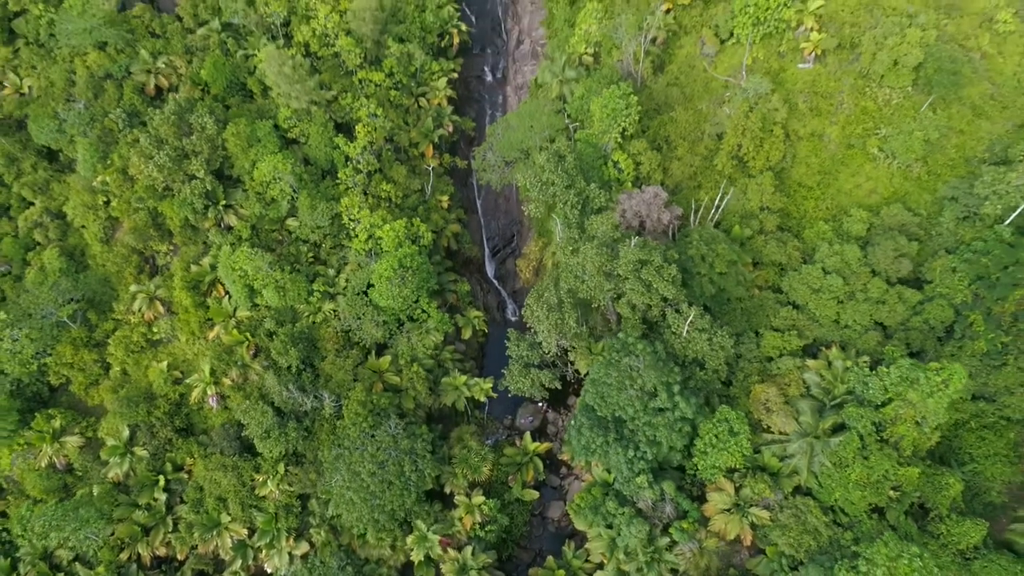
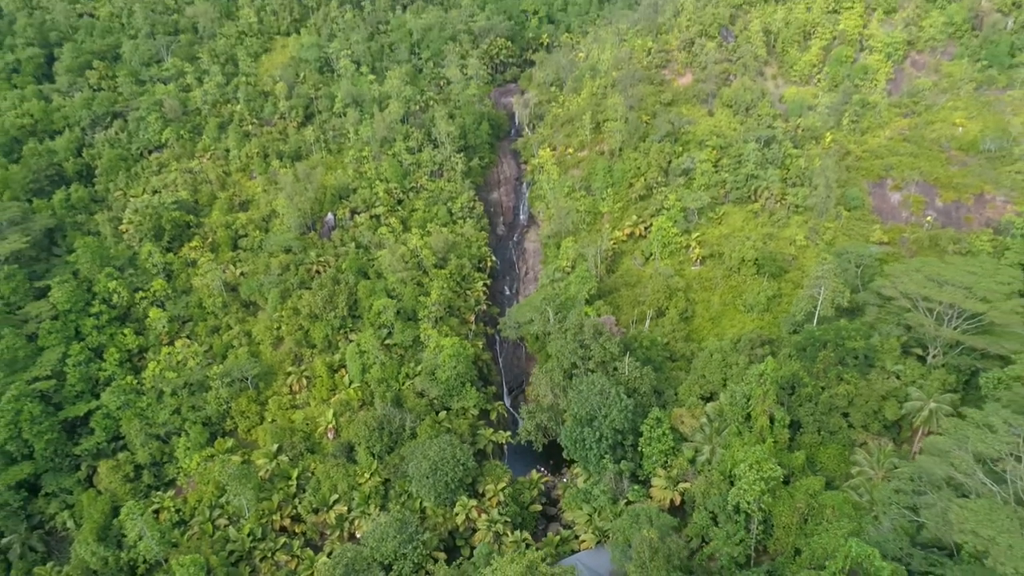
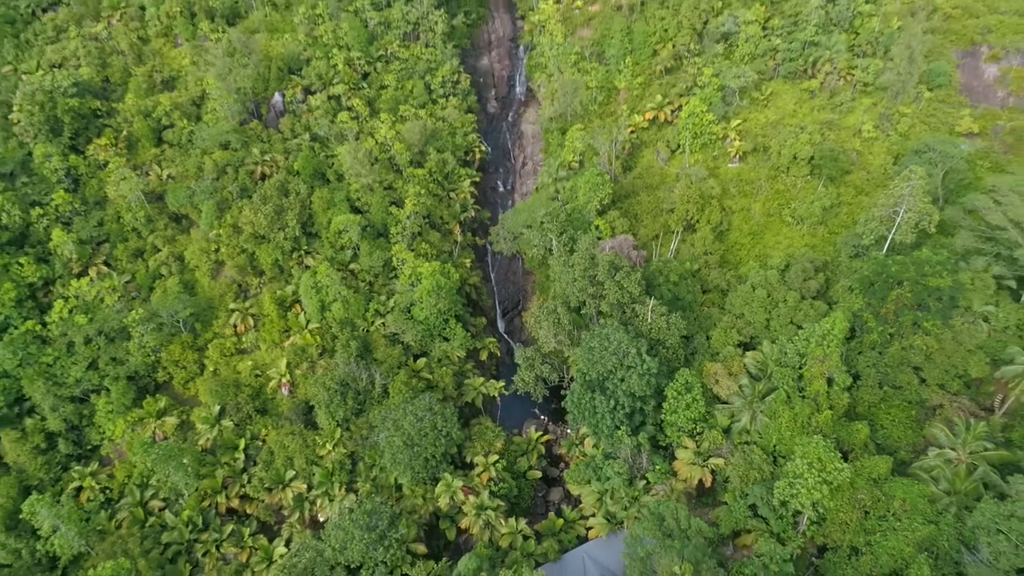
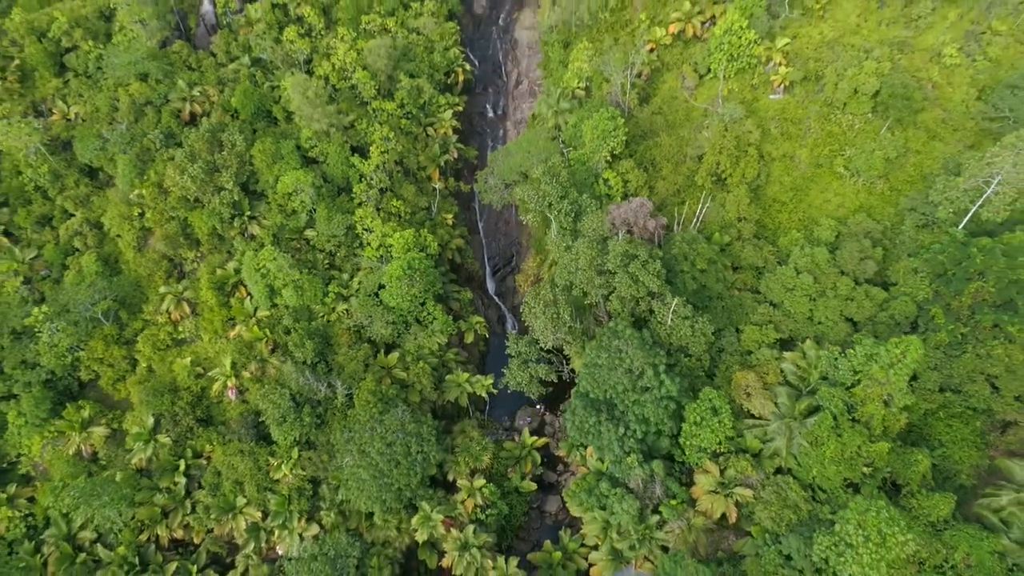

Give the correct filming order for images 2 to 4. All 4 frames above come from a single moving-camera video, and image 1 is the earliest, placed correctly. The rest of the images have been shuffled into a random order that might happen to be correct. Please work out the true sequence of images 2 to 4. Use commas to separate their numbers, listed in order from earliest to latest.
4, 3, 2
